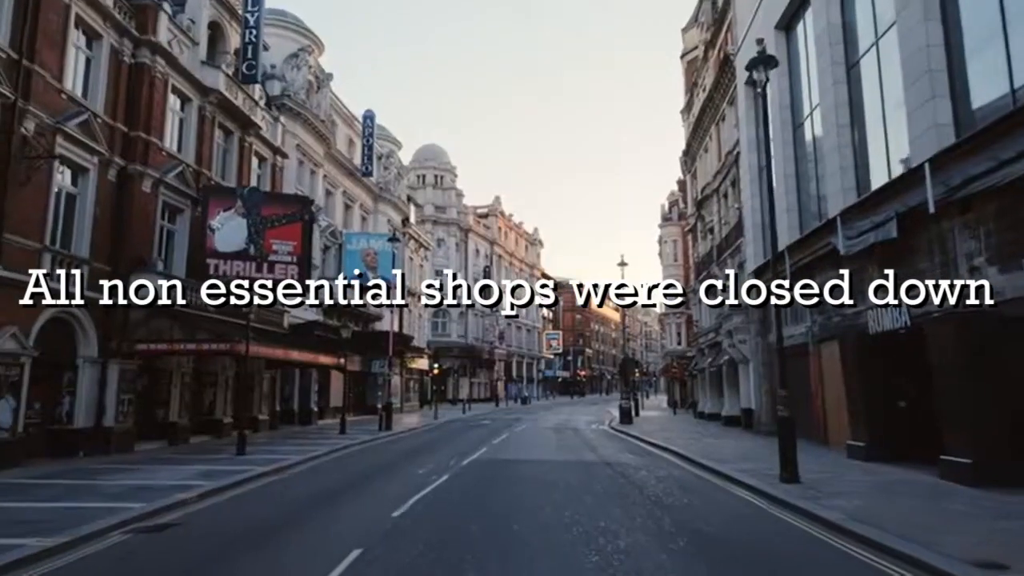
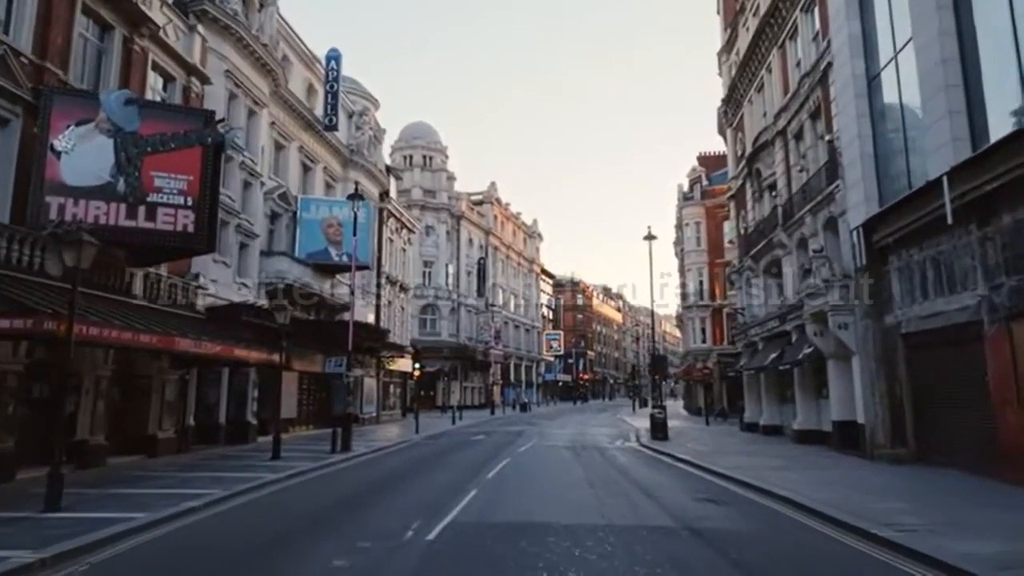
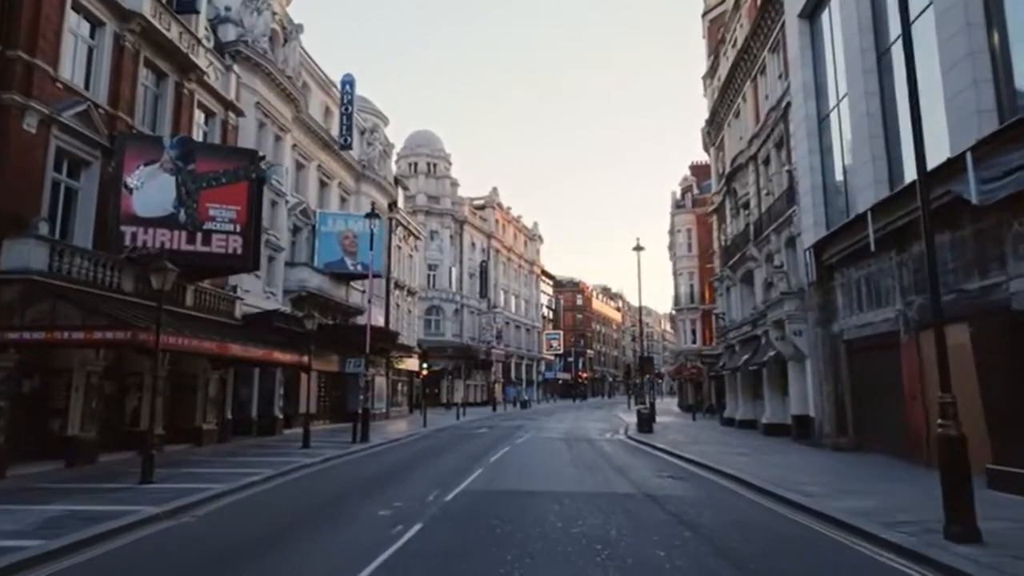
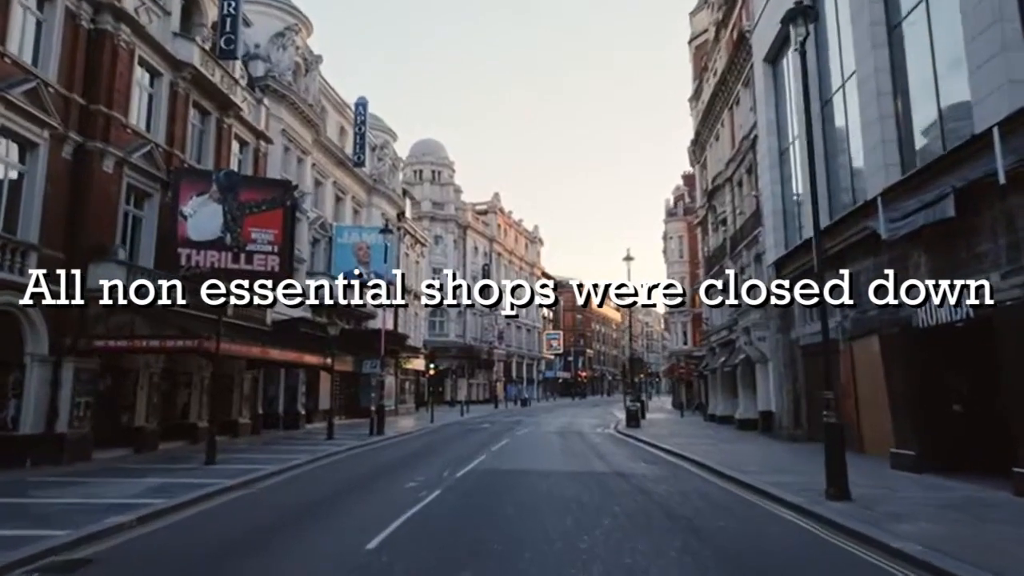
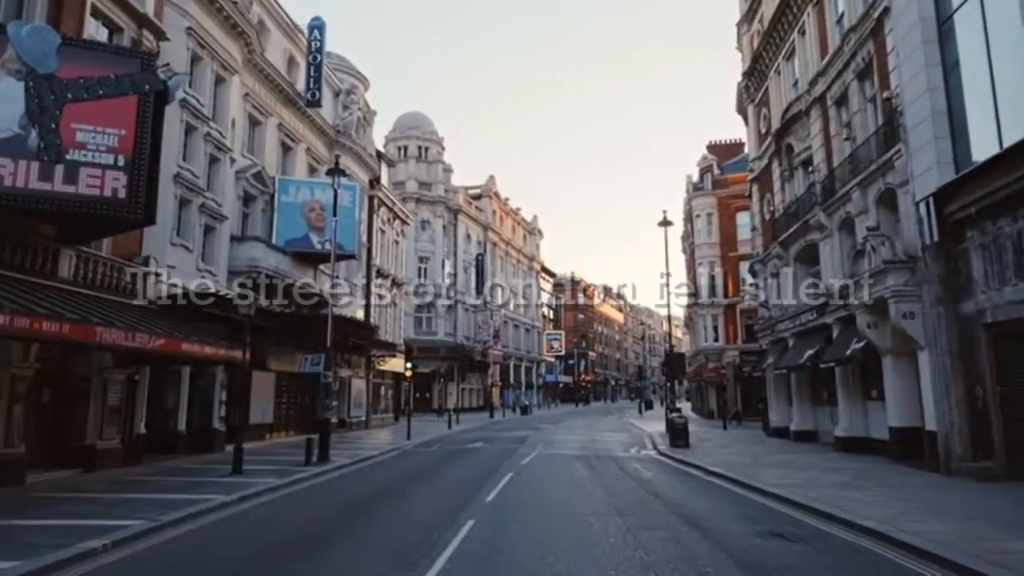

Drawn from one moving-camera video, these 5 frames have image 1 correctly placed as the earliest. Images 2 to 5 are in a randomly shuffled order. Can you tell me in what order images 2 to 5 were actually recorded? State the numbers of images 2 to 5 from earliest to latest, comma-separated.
4, 3, 2, 5
